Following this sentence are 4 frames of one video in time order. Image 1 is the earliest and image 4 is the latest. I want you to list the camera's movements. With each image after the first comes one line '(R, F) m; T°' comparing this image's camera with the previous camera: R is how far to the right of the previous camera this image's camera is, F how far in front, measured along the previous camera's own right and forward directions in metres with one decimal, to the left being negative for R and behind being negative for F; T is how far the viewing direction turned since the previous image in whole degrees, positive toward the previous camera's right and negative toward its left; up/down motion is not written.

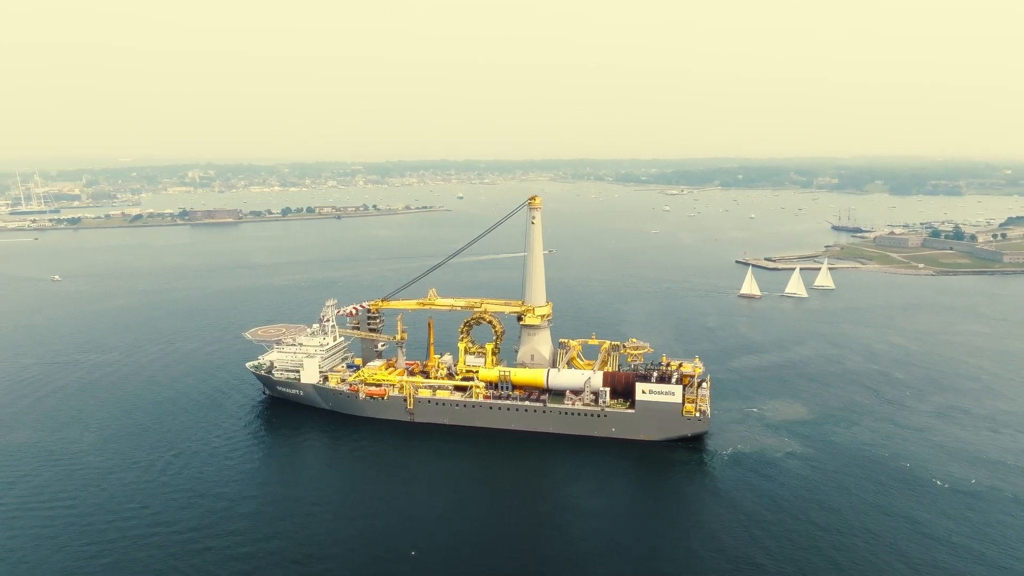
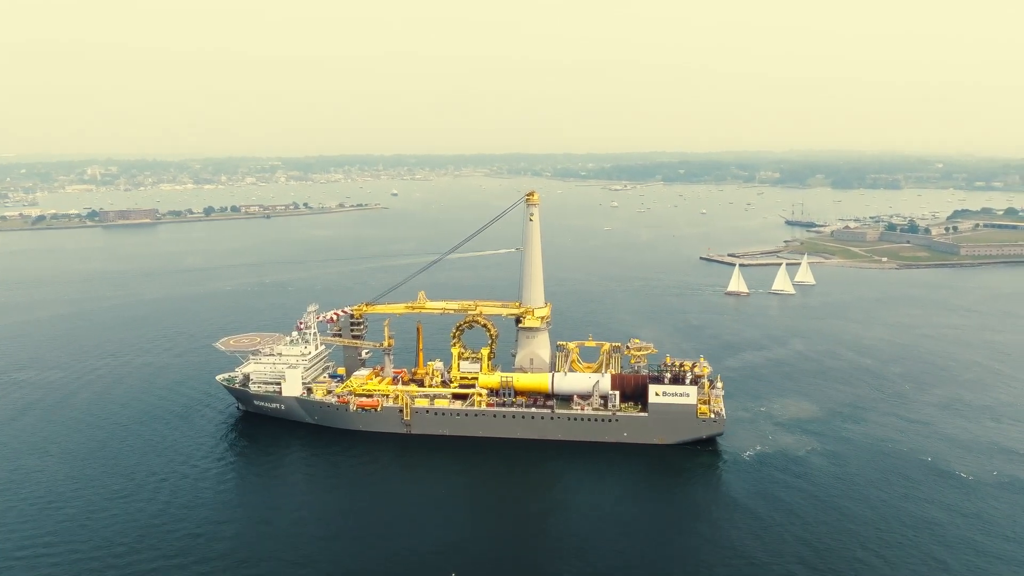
(-2.9, +1.2) m; +5°
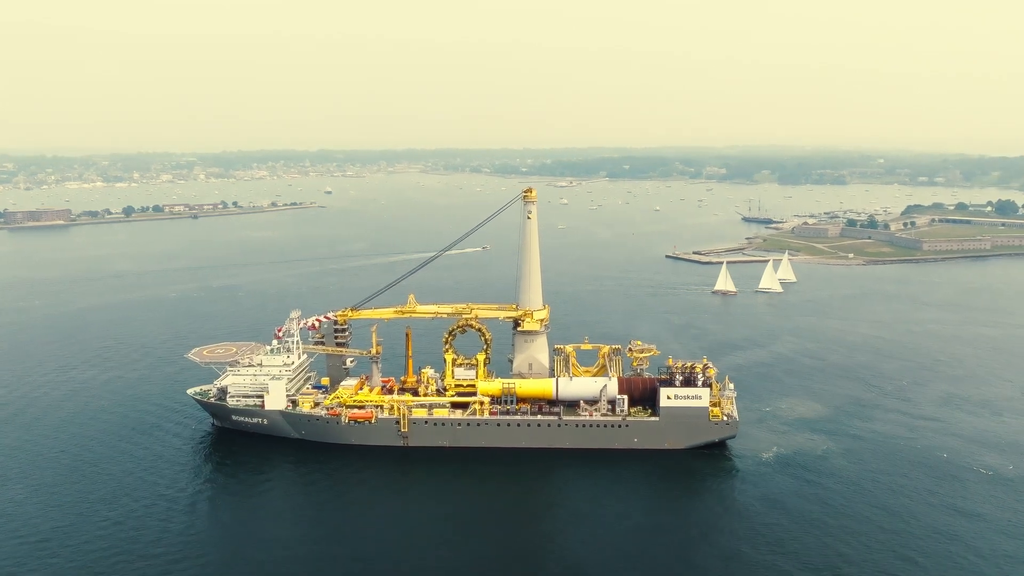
(-2.6, +1.1) m; +5°
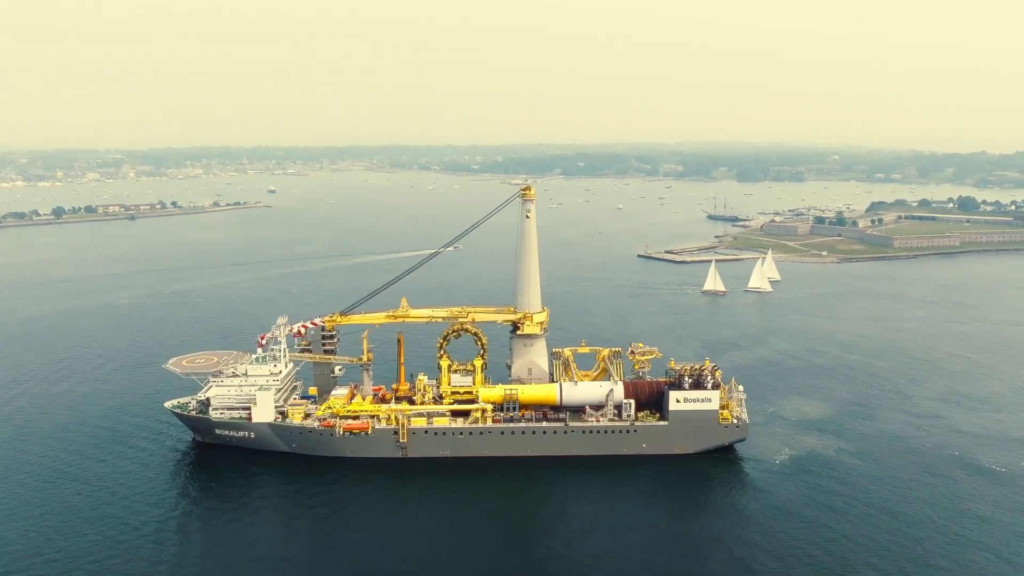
(-2.2, +0.8) m; +4°
